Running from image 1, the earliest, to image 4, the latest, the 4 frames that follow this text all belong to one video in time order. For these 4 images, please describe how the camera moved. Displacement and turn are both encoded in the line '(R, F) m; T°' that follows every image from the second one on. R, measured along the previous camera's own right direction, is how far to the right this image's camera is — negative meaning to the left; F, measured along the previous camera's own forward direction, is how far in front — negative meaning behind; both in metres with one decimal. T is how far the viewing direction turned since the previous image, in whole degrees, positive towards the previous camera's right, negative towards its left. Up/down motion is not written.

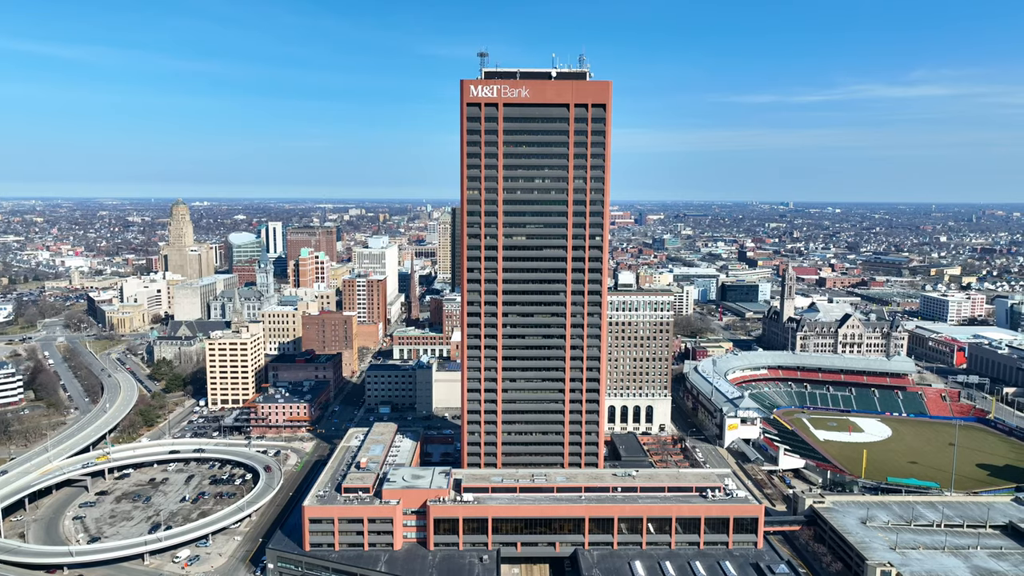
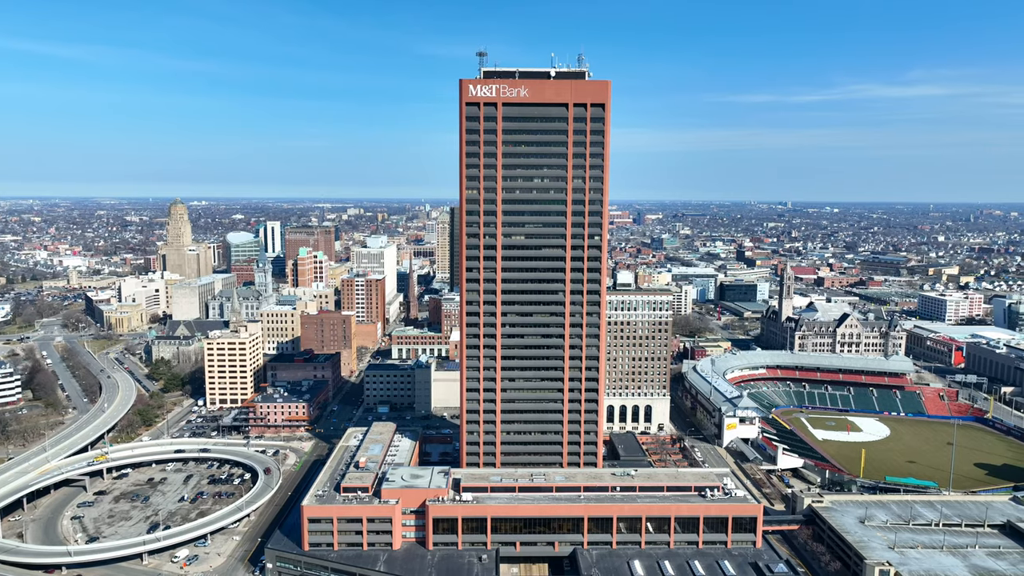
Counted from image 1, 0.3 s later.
(-0.1, 0.0) m; 0°
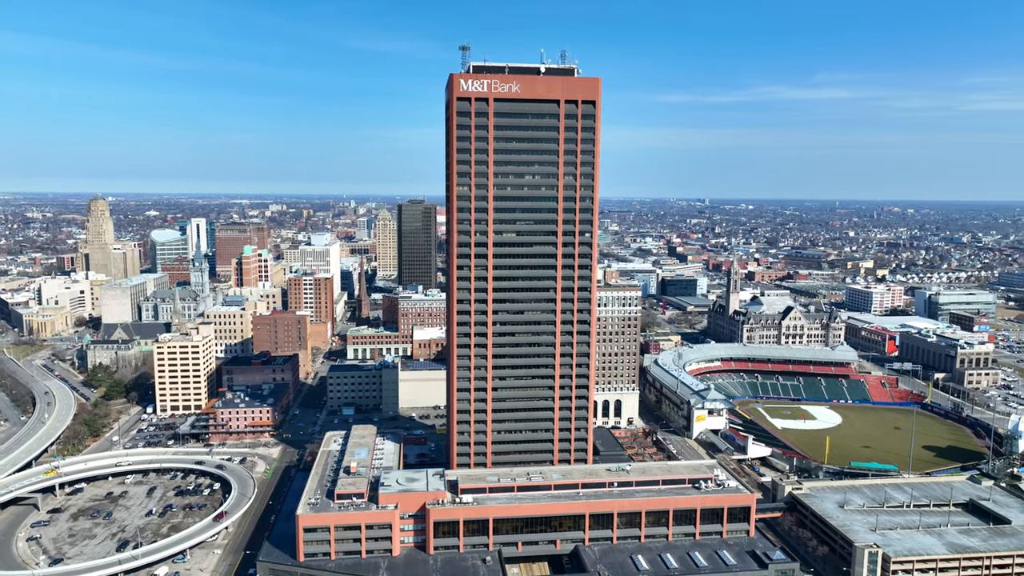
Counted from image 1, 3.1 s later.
(-7.0, +1.1) m; +6°
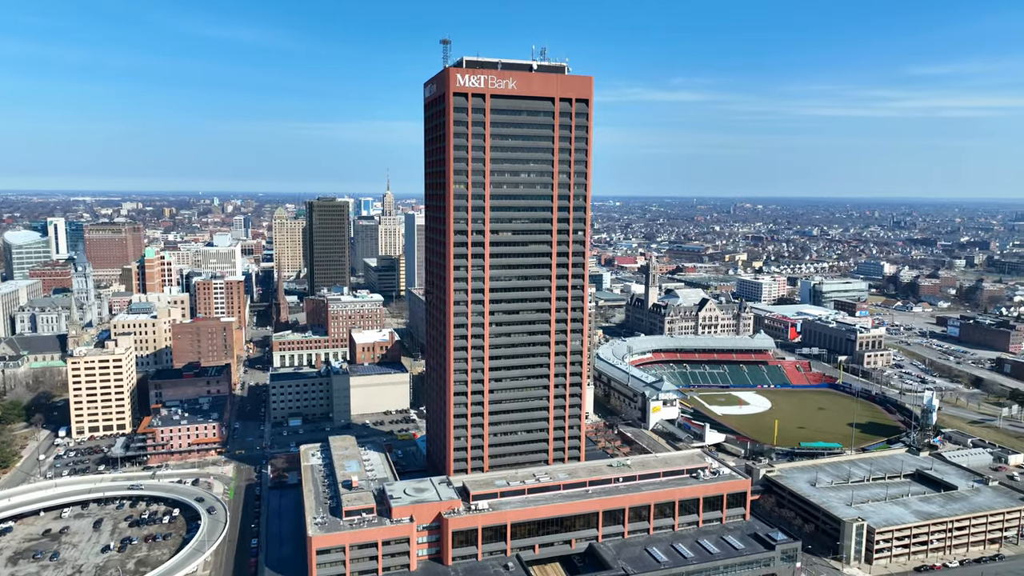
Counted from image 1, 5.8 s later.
(-12.8, +2.3) m; +10°
